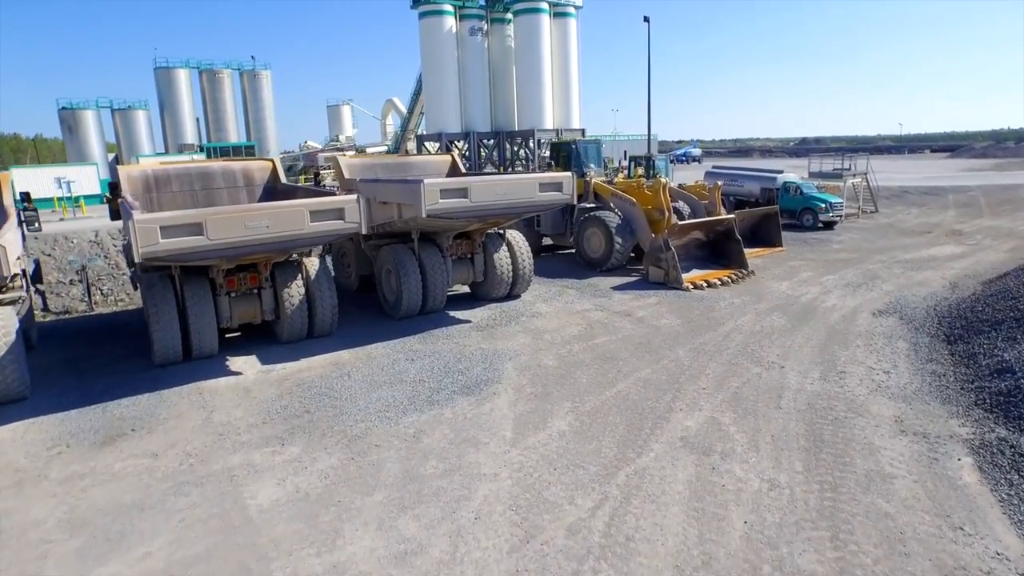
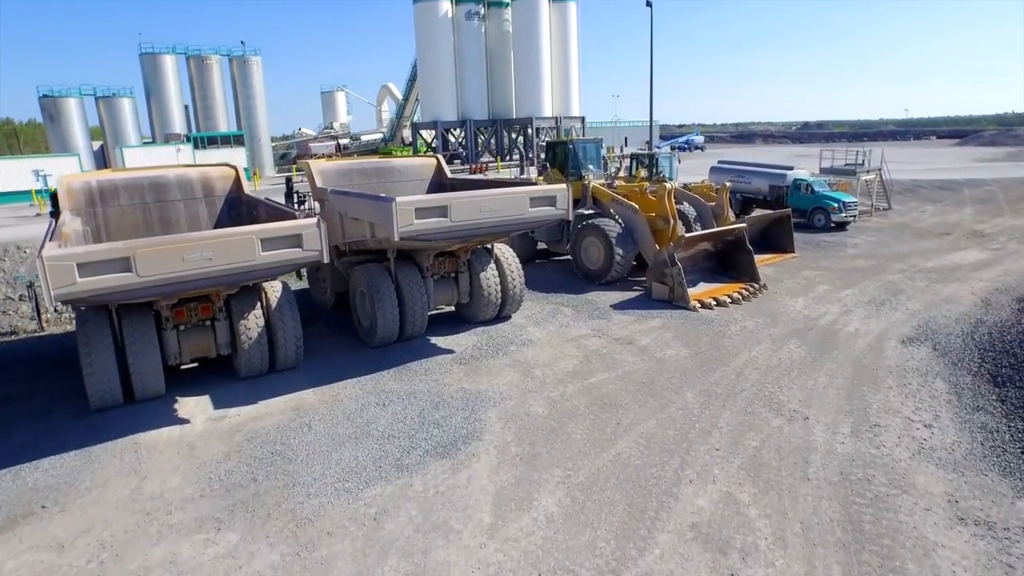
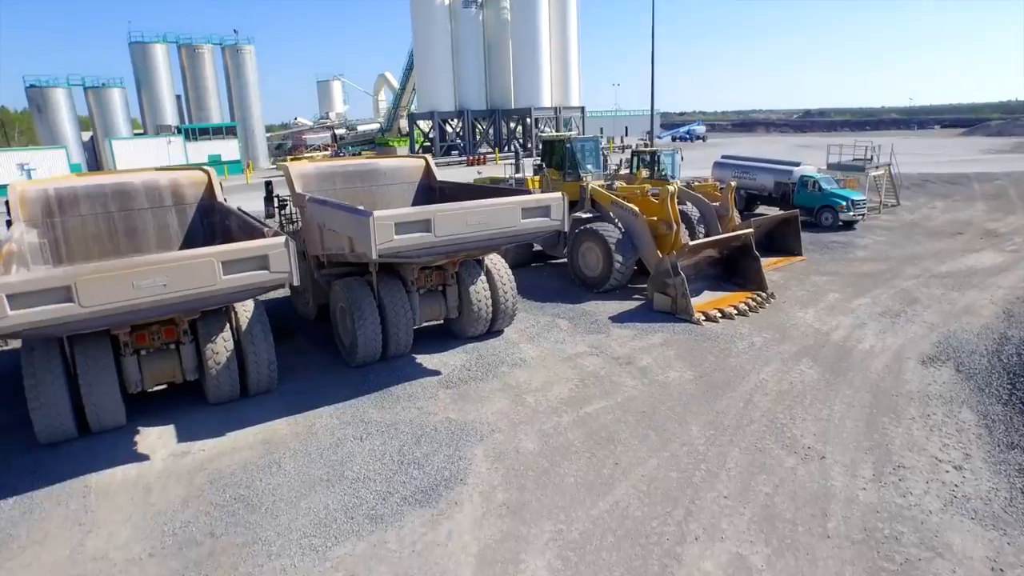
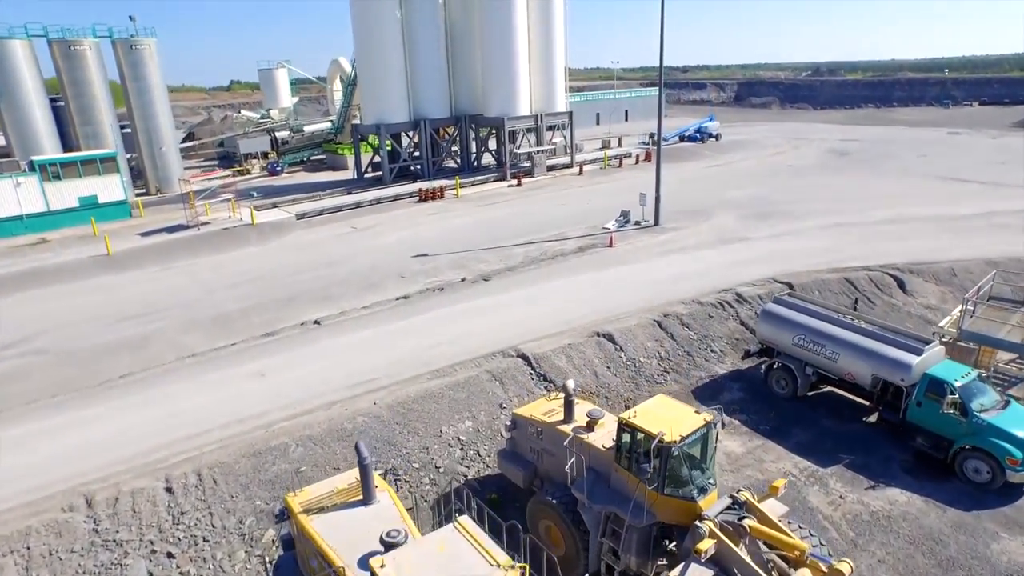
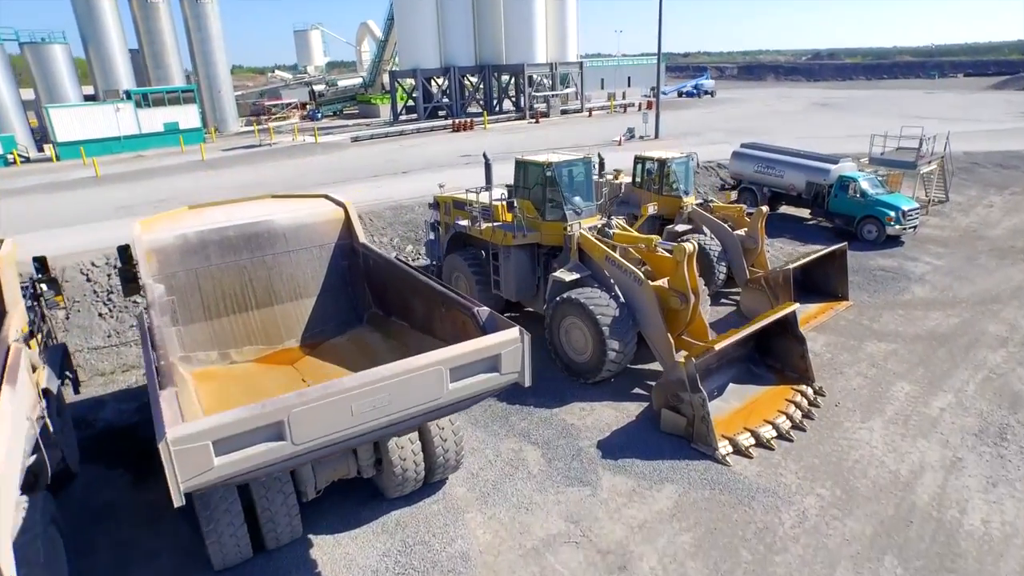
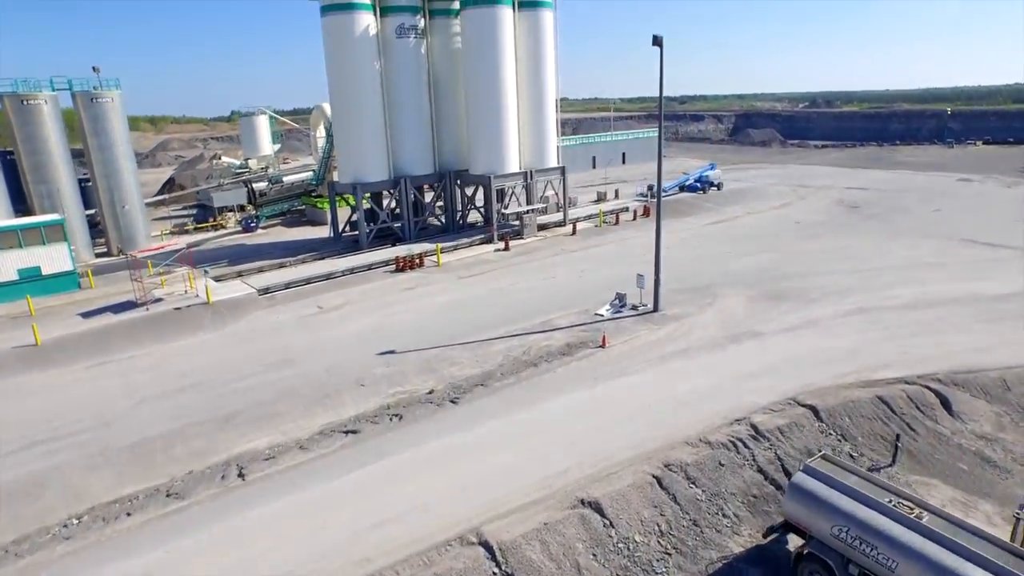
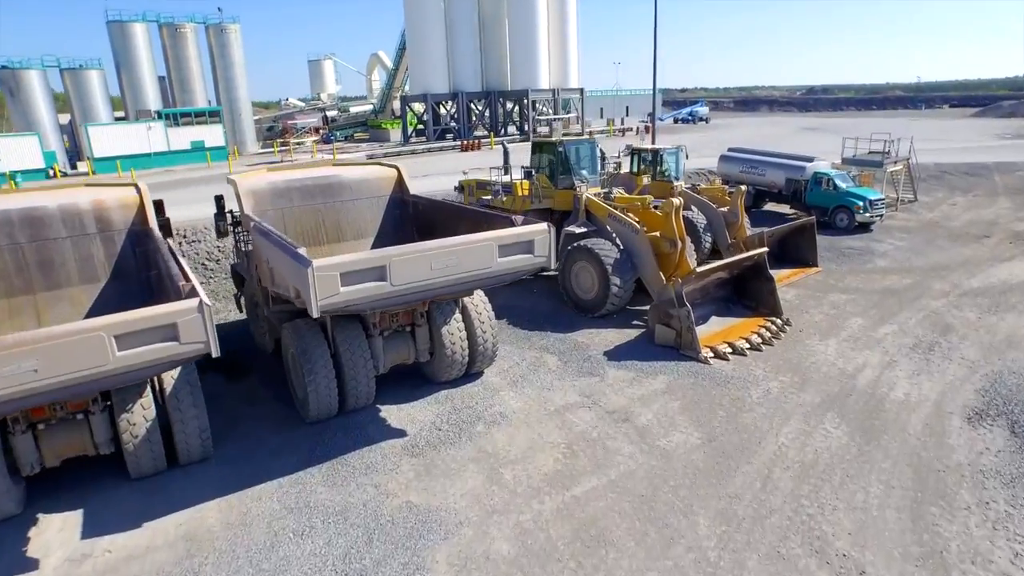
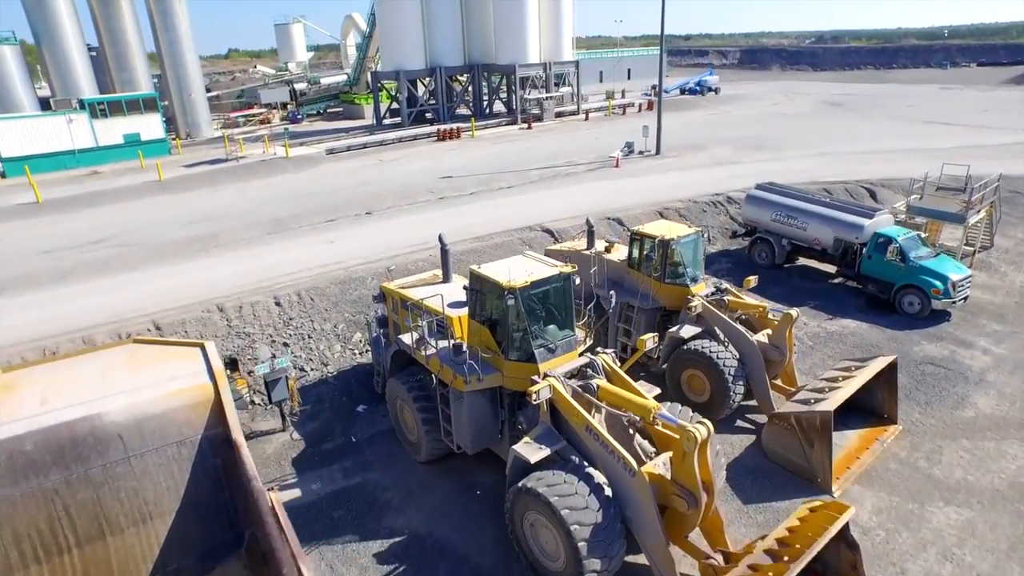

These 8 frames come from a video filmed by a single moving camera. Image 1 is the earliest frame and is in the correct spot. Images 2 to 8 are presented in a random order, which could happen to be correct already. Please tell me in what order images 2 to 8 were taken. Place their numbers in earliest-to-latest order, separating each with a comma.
2, 3, 7, 5, 8, 4, 6
